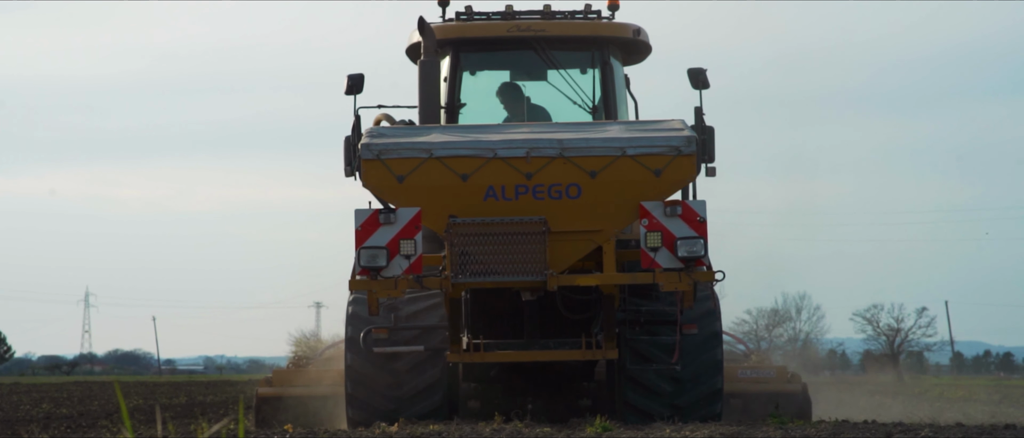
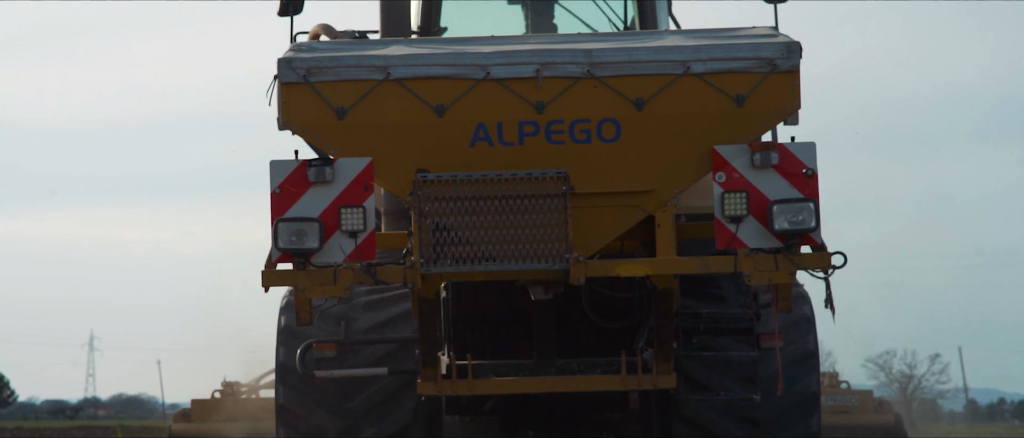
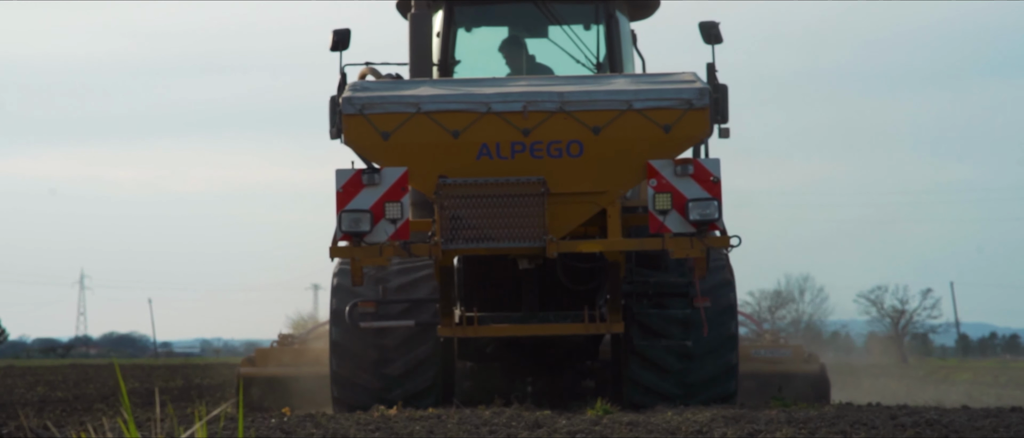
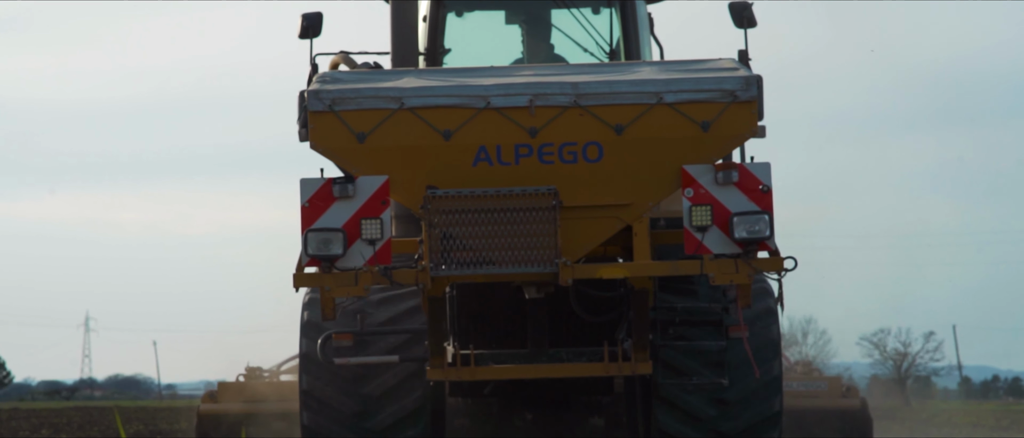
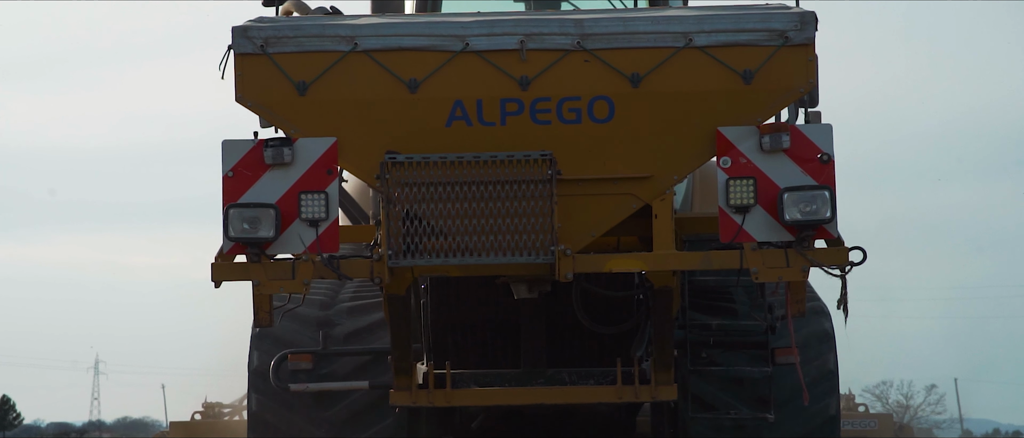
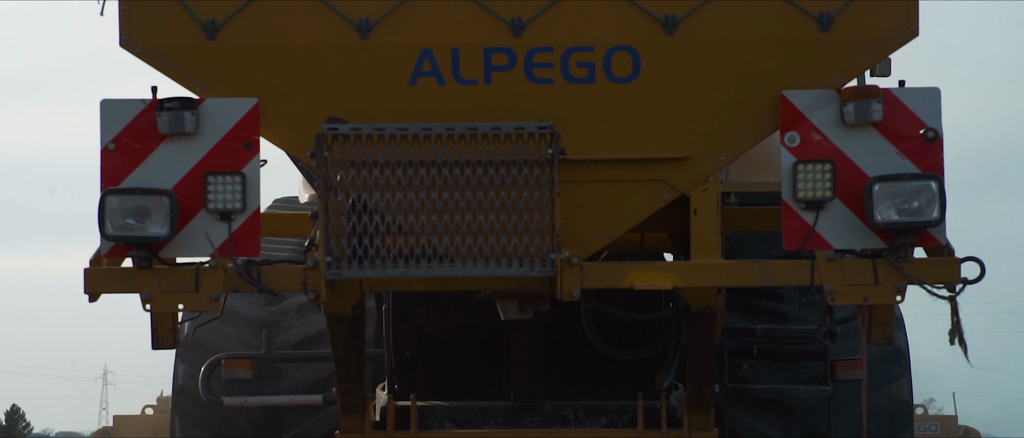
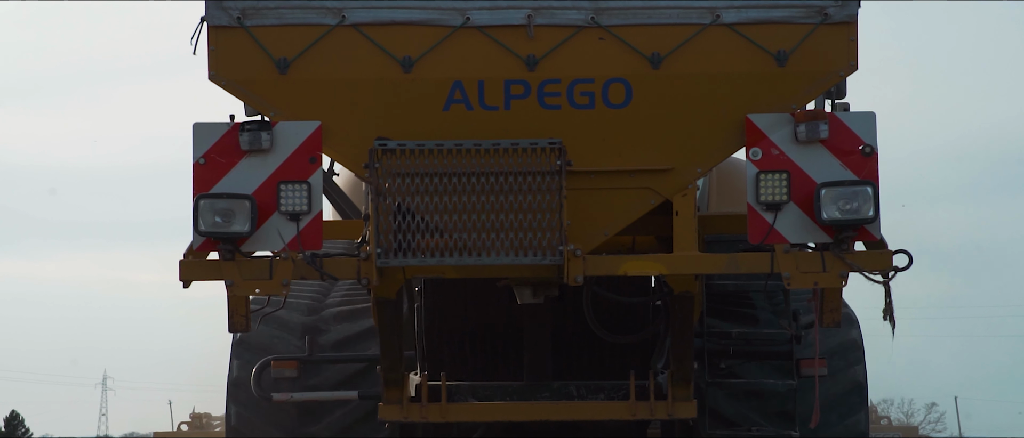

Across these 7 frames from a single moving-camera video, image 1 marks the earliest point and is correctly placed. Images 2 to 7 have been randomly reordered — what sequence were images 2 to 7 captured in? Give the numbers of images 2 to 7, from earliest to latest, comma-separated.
3, 4, 2, 5, 7, 6
